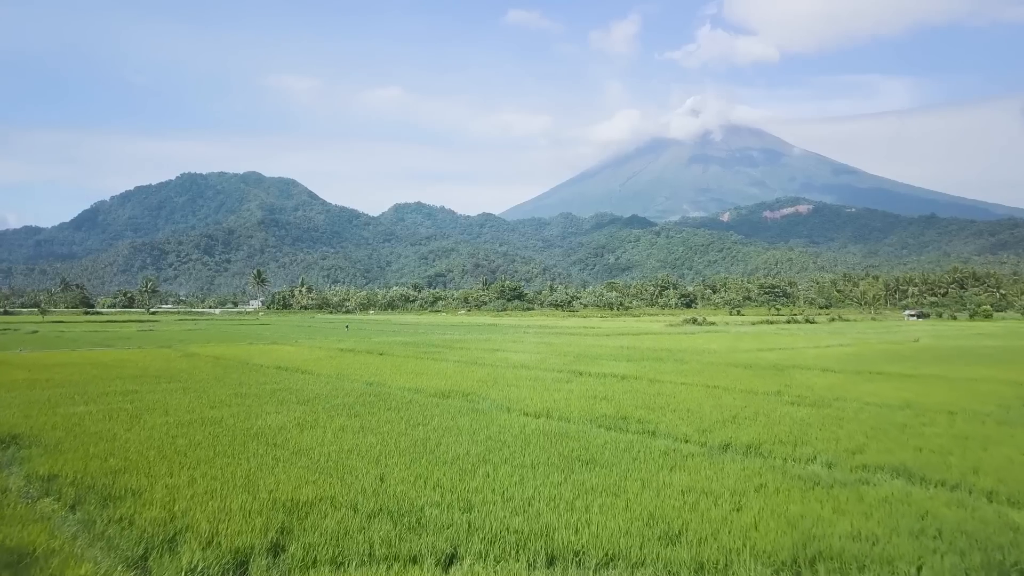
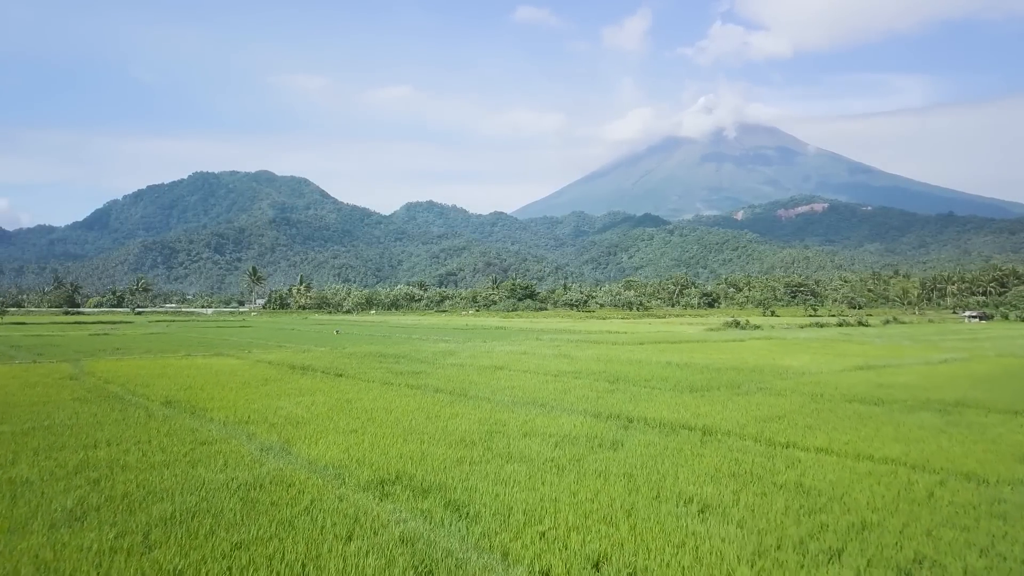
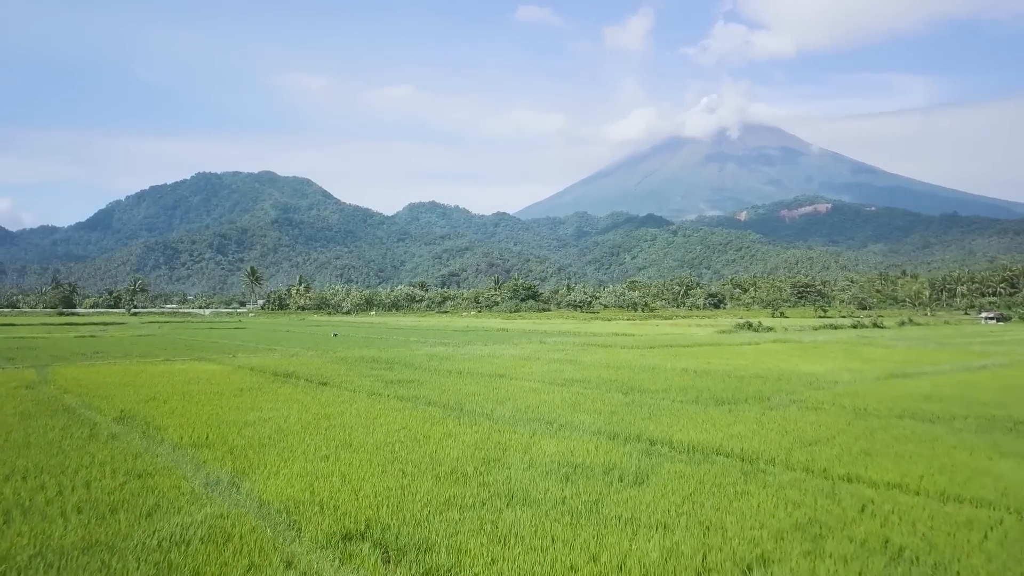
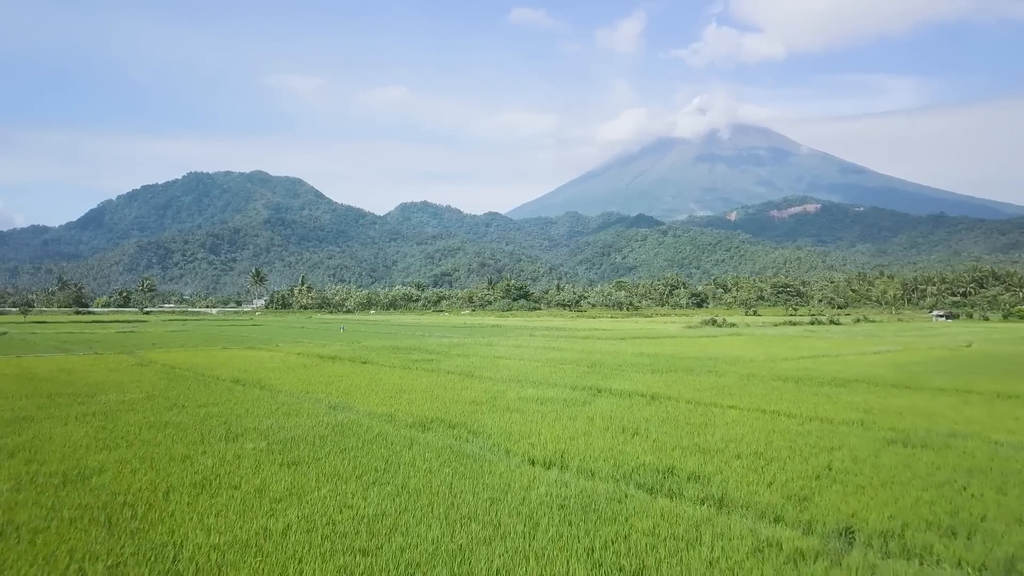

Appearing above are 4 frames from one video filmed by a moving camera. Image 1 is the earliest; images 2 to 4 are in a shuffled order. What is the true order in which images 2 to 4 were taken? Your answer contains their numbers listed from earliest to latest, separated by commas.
4, 2, 3
